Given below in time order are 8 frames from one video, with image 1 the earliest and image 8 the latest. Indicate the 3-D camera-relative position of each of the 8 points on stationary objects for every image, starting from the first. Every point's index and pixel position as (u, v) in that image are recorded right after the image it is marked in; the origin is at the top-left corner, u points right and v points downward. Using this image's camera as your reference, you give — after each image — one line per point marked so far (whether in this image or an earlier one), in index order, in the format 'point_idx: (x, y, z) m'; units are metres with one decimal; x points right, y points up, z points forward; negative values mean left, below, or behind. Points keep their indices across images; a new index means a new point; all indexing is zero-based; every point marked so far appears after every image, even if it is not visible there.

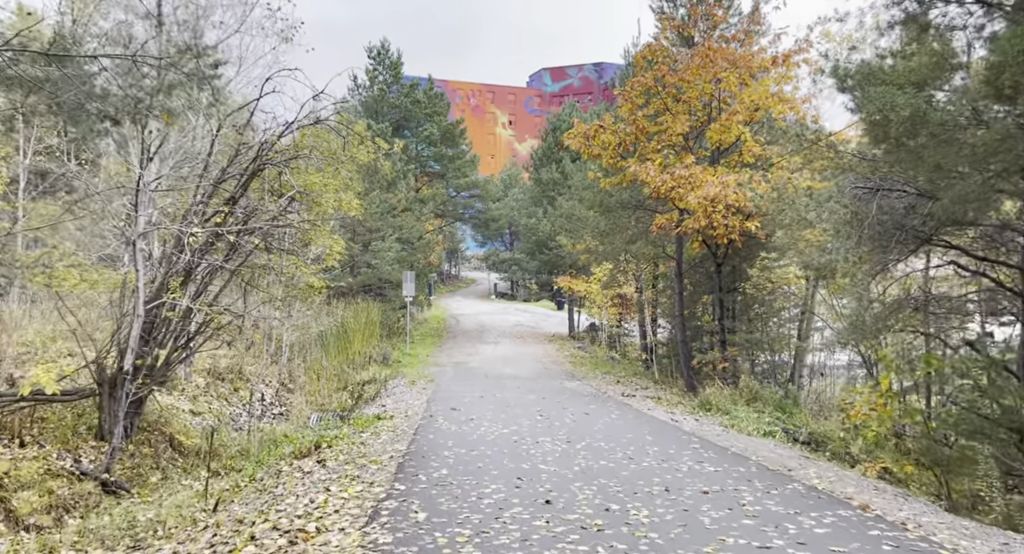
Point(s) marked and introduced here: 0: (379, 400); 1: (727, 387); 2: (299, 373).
0: (-2.6, -2.4, +17.4) m
1: (+4.1, -2.1, +17.2) m
2: (-4.7, -2.1, +19.9) m
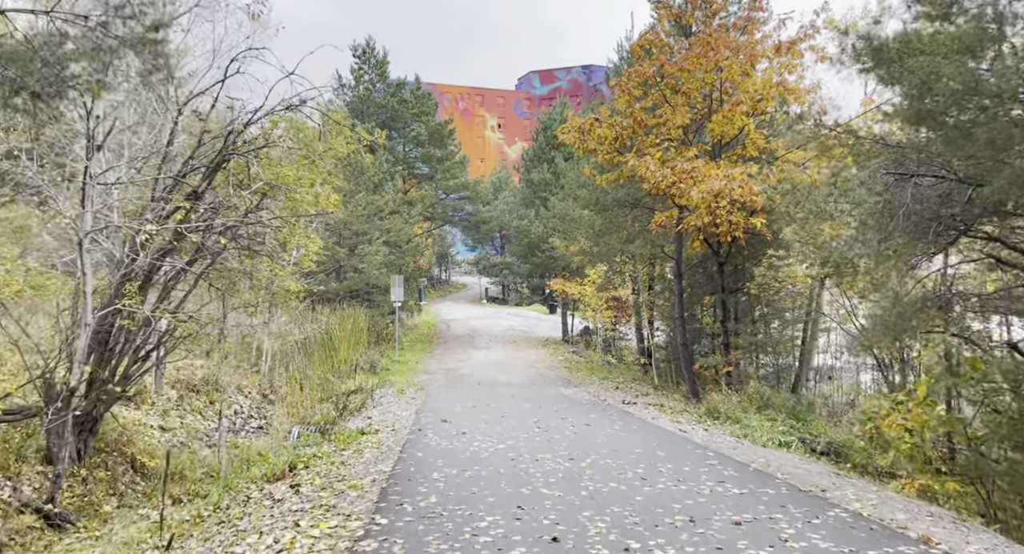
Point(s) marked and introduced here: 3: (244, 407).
0: (-2.7, -2.5, +16.3) m
1: (+4.0, -2.1, +16.2) m
2: (-4.8, -2.2, +18.8) m
3: (-5.2, -2.5, +17.5) m
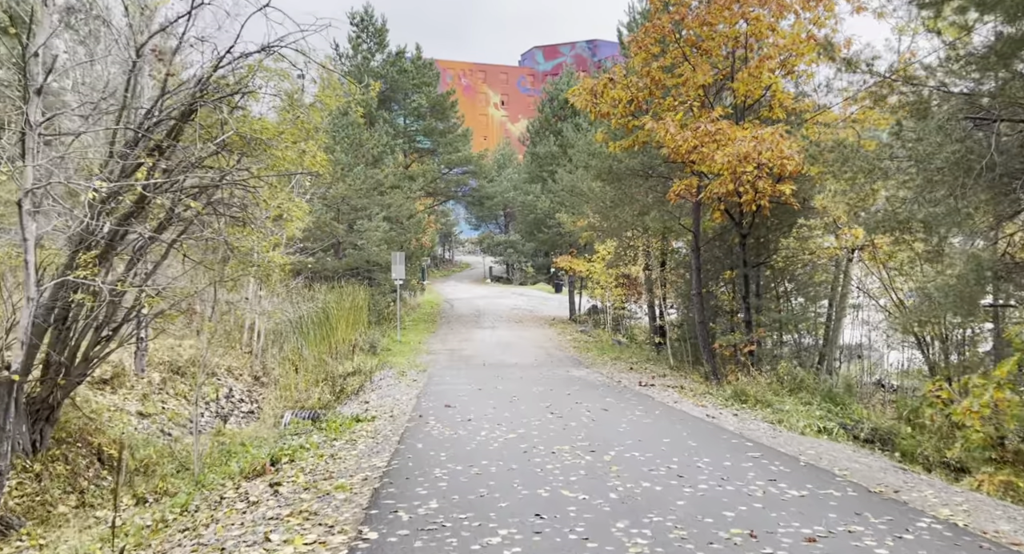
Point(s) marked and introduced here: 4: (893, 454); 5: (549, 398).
0: (-2.5, -2.0, +15.1) m
1: (+4.1, -1.7, +15.0) m
2: (-4.7, -1.7, +17.7) m
3: (-5.0, -2.0, +16.4) m
4: (+4.6, -2.1, +10.8) m
5: (+0.6, -1.8, +14.0) m
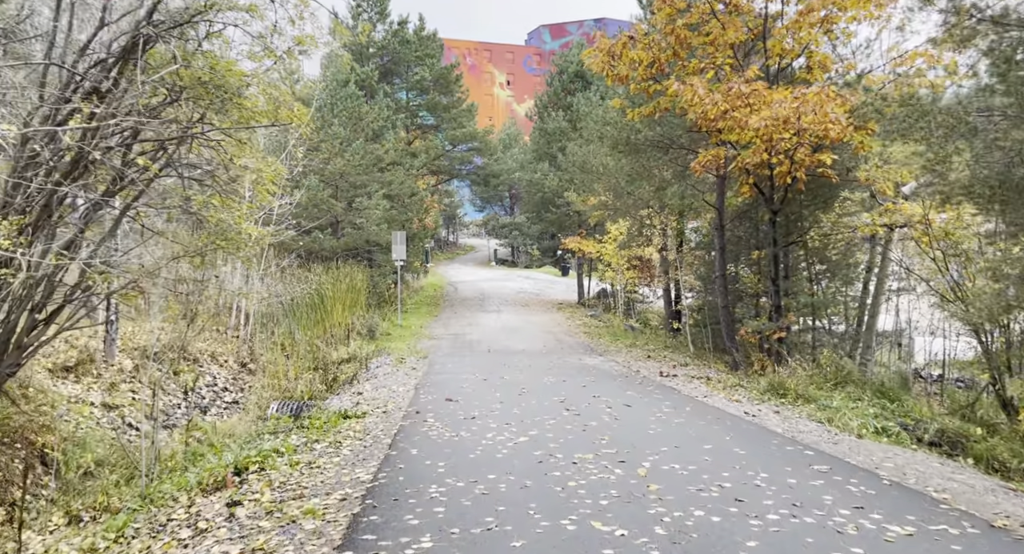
0: (-2.4, -1.7, +13.7) m
1: (+4.3, -1.4, +13.5) m
2: (-4.5, -1.3, +16.2) m
3: (-4.9, -1.7, +15.0) m
4: (+4.7, -1.9, +9.4) m
5: (+0.7, -1.5, +12.5) m
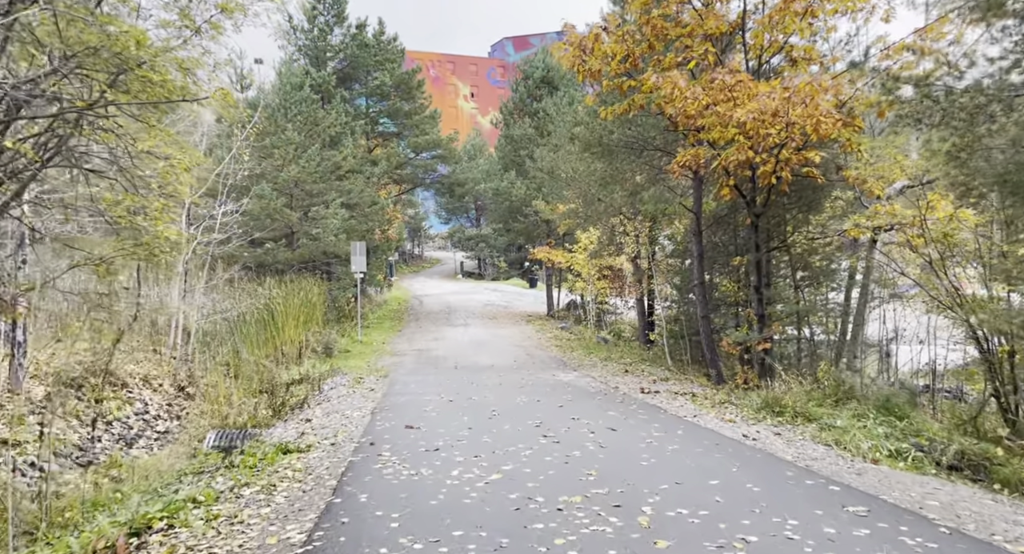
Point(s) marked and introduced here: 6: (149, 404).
0: (-2.8, -1.8, +12.3) m
1: (+3.8, -1.4, +12.4) m
2: (-5.0, -1.6, +14.8) m
3: (-5.4, -1.9, +13.5) m
4: (+4.4, -1.9, +8.3) m
5: (+0.3, -1.7, +11.3) m
6: (-5.4, -1.9, +13.4) m
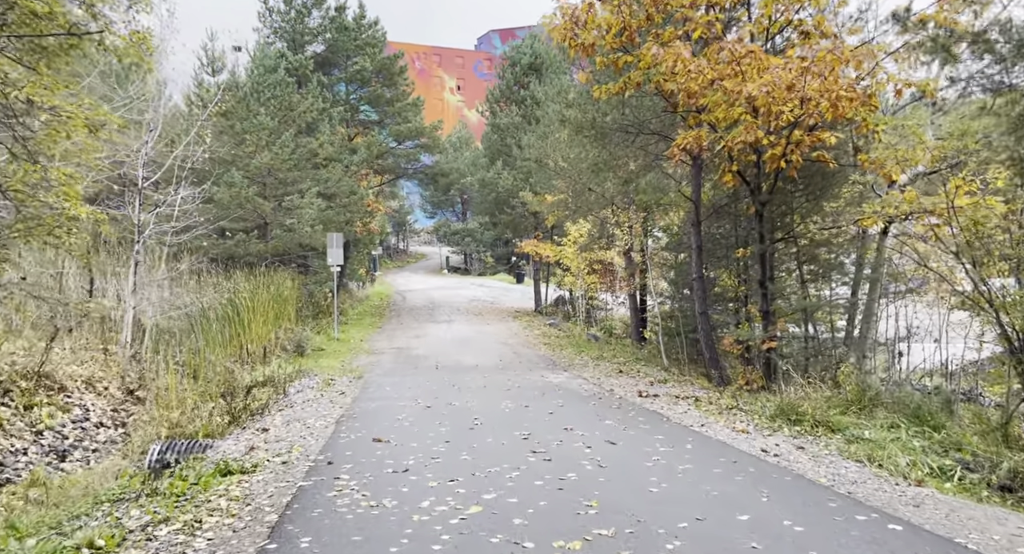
0: (-3.0, -1.7, +11.0) m
1: (+3.6, -1.3, +11.2) m
2: (-5.3, -1.4, +13.5) m
3: (-5.6, -1.8, +12.2) m
4: (+4.3, -1.8, +7.1) m
5: (+0.1, -1.6, +10.0) m
6: (-5.6, -1.8, +12.0) m
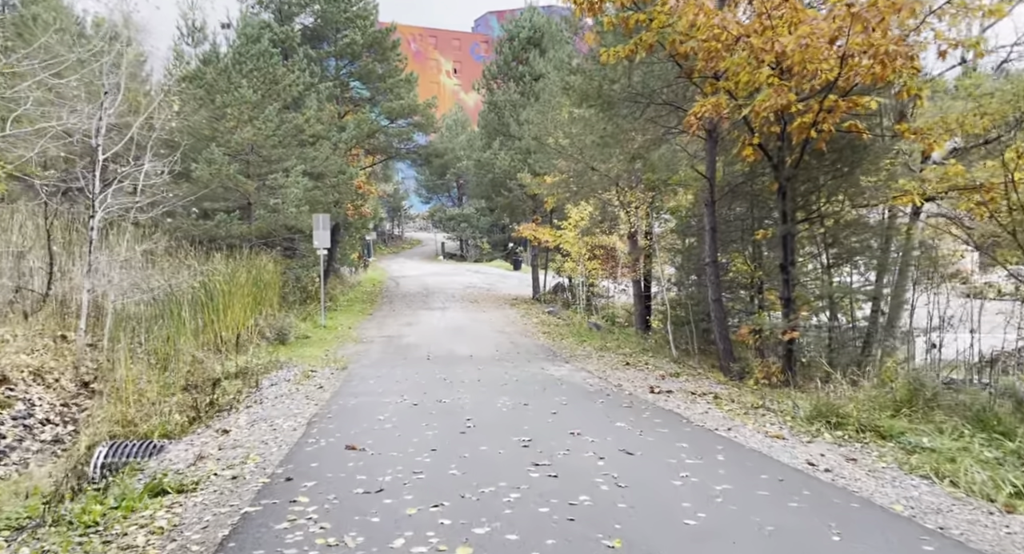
0: (-3.1, -1.5, +9.7) m
1: (+3.6, -1.2, +10.0) m
2: (-5.3, -1.2, +12.2) m
3: (-5.6, -1.5, +10.9) m
4: (+4.2, -1.7, +5.8) m
5: (+0.1, -1.4, +8.7) m
6: (-5.6, -1.5, +10.7) m
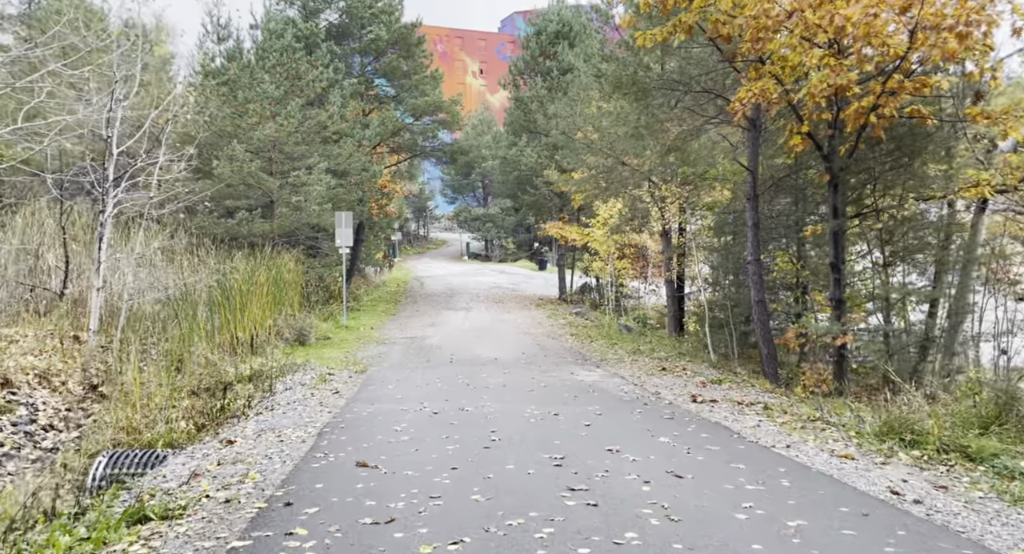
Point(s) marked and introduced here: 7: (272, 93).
0: (-2.8, -1.5, +9.0) m
1: (+3.9, -1.1, +9.0) m
2: (-4.9, -1.1, +11.5) m
3: (-5.3, -1.5, +10.2) m
4: (+4.4, -1.7, +4.8) m
5: (+0.4, -1.4, +7.9) m
6: (-5.3, -1.5, +10.0) m
7: (-5.3, +4.1, +19.6) m
